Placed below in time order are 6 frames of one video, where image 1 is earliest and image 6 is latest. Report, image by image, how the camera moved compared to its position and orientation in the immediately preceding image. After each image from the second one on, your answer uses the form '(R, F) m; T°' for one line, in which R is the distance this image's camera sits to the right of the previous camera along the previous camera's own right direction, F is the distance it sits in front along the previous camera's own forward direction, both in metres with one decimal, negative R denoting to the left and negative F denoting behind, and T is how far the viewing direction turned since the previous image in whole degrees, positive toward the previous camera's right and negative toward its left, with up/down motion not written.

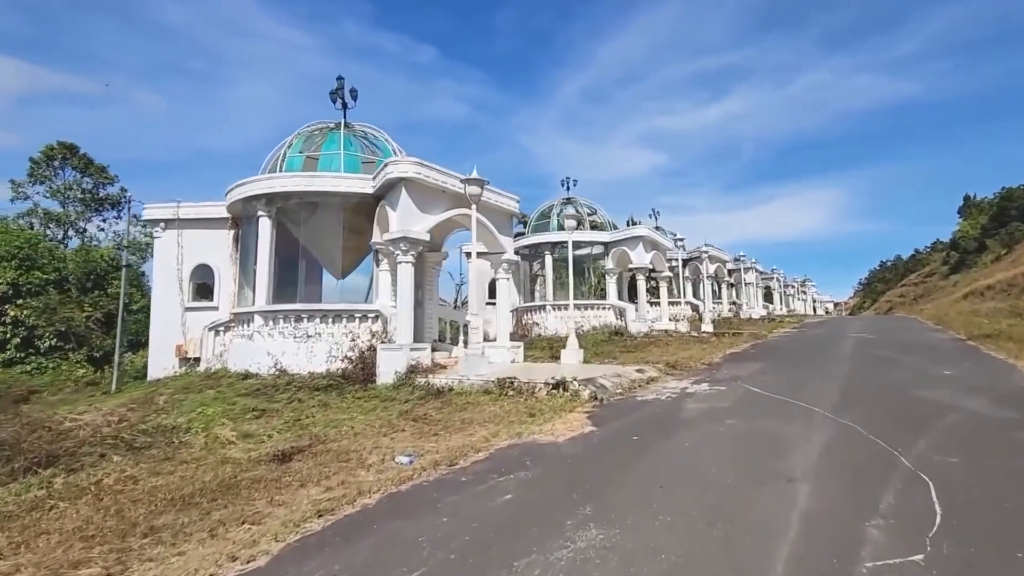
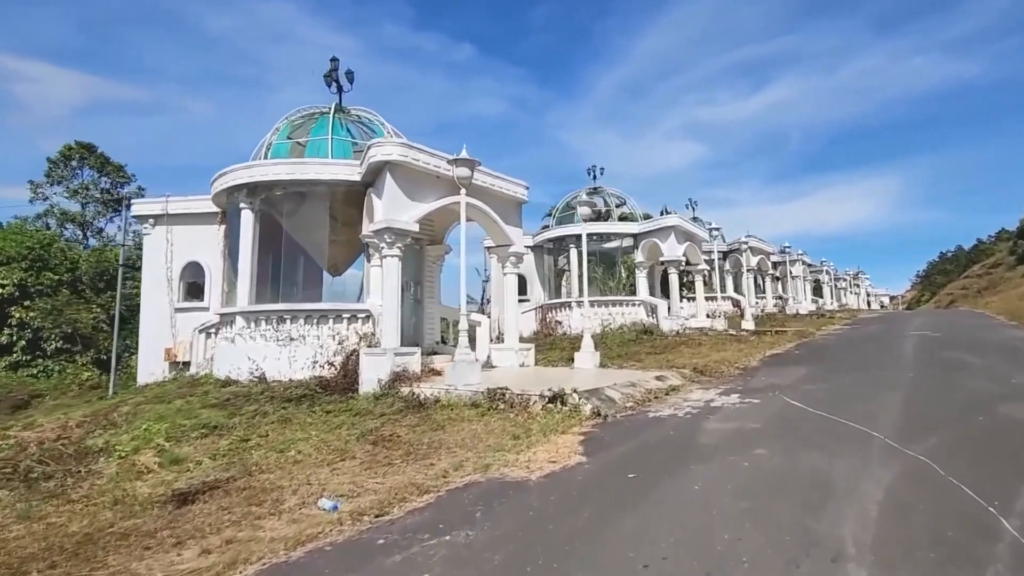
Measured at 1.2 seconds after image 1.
(+0.6, +1.2) m; -4°
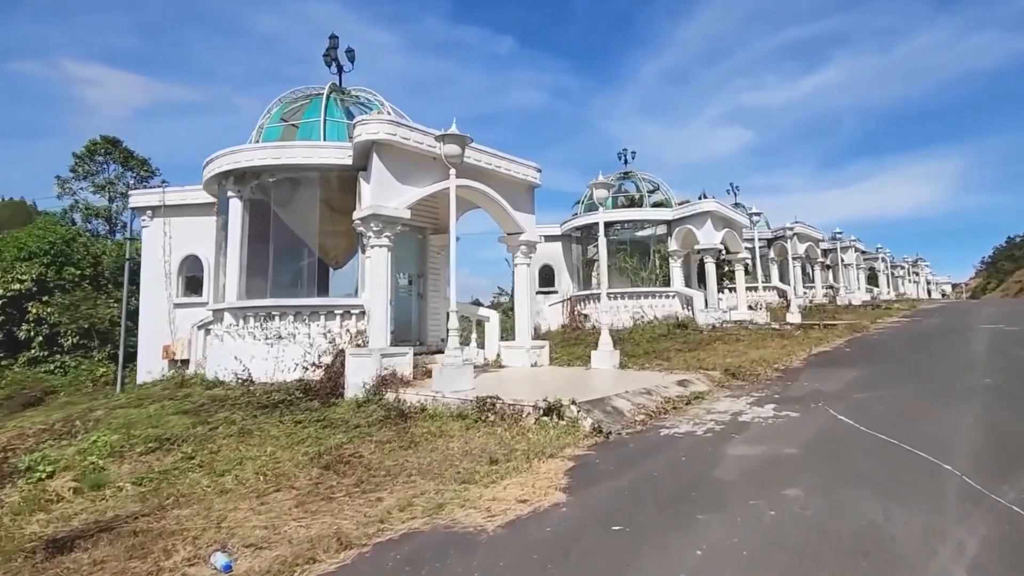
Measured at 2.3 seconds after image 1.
(+0.5, +1.0) m; -4°
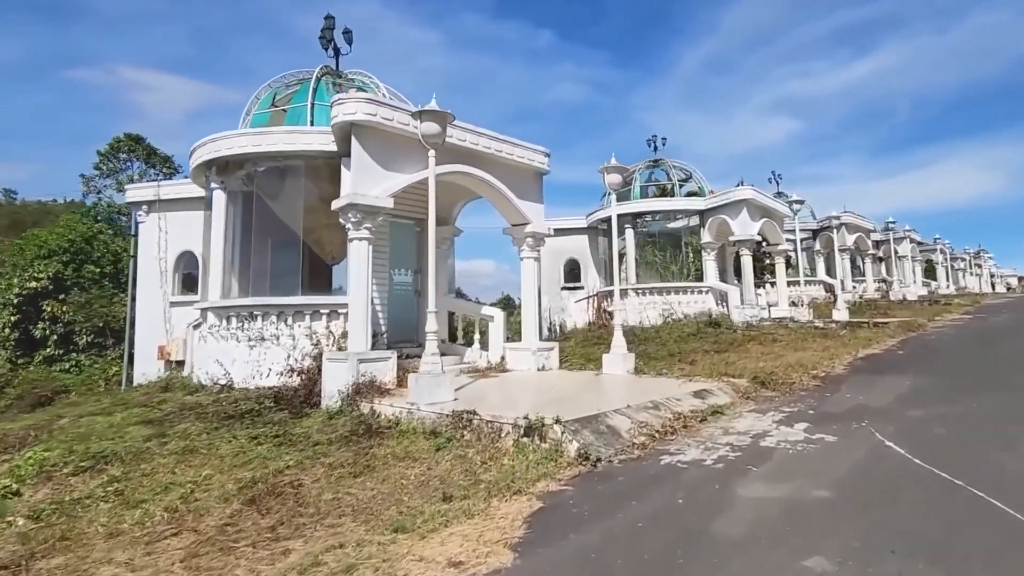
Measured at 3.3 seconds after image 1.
(+0.6, +0.9) m; -4°
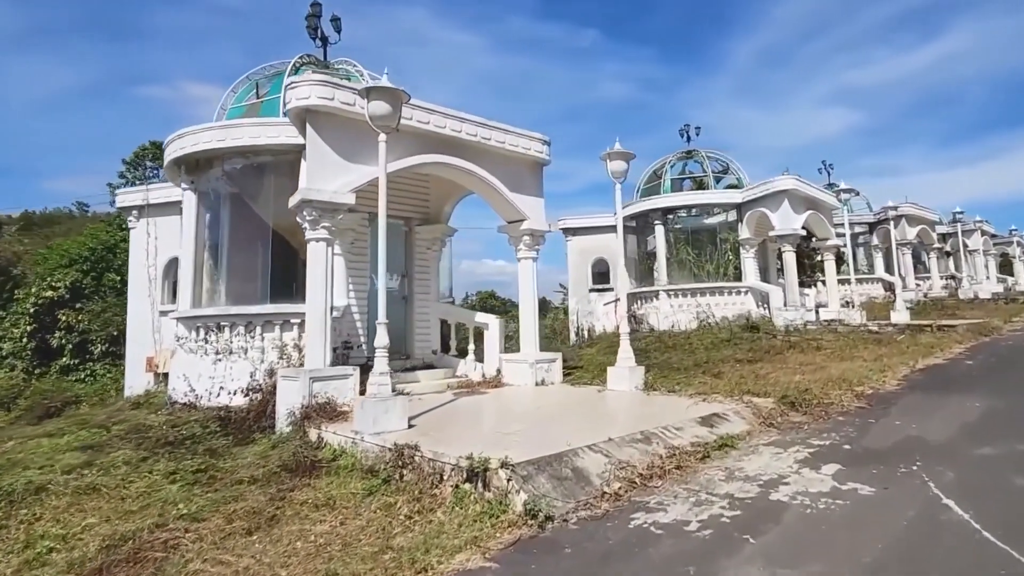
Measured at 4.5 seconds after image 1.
(+0.7, +1.0) m; -5°
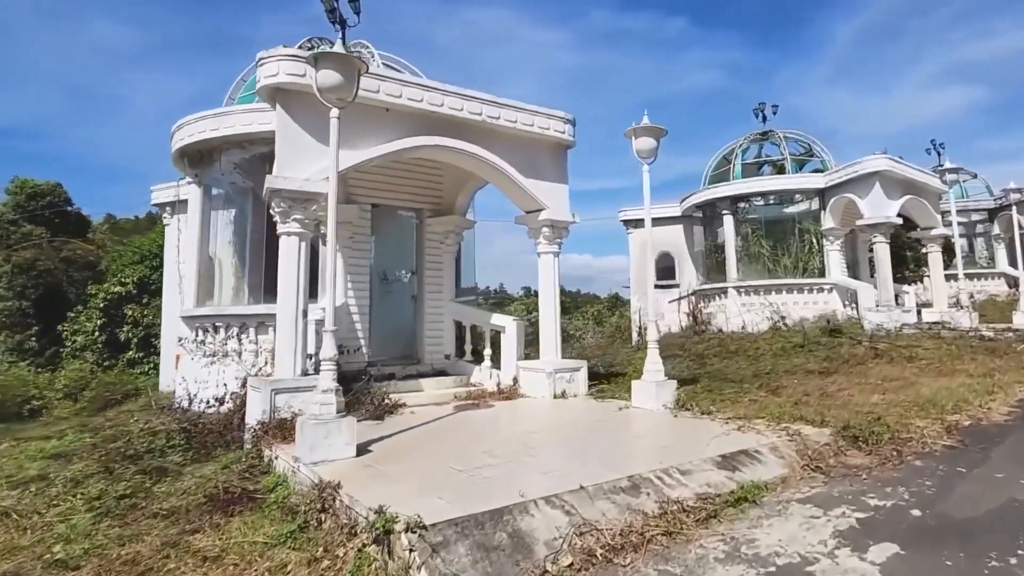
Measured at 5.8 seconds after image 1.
(+0.8, +1.0) m; -8°
